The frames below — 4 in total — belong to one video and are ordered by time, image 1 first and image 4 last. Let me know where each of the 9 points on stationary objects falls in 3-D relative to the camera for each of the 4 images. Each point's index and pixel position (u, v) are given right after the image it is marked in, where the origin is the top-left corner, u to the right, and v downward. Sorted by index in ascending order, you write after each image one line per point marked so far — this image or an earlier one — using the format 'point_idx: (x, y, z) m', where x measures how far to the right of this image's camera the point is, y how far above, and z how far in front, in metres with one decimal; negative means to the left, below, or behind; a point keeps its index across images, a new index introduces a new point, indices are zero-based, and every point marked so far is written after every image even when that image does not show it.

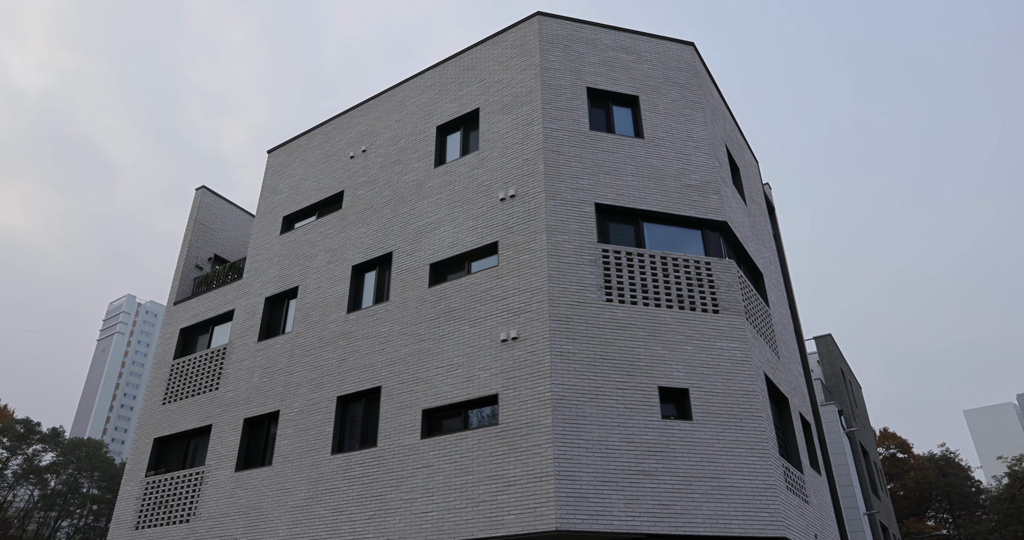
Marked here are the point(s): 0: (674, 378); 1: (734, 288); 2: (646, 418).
0: (+3.2, -2.1, +13.4) m
1: (+4.9, -0.4, +14.8) m
2: (+2.5, -2.8, +12.9) m
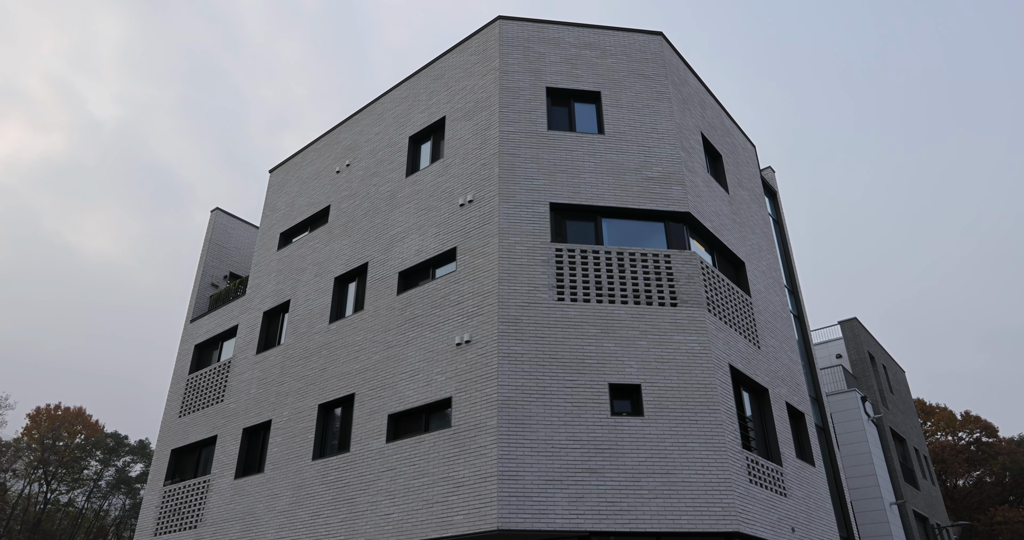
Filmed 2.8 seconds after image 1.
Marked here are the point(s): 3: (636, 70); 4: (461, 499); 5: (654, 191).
0: (+2.3, -2.1, +13.4) m
1: (+3.9, -0.2, +14.6) m
2: (+1.6, -2.8, +12.9) m
3: (+3.2, +5.2, +17.6) m
4: (-0.9, -4.2, +12.4) m
5: (+3.3, +1.8, +15.7) m
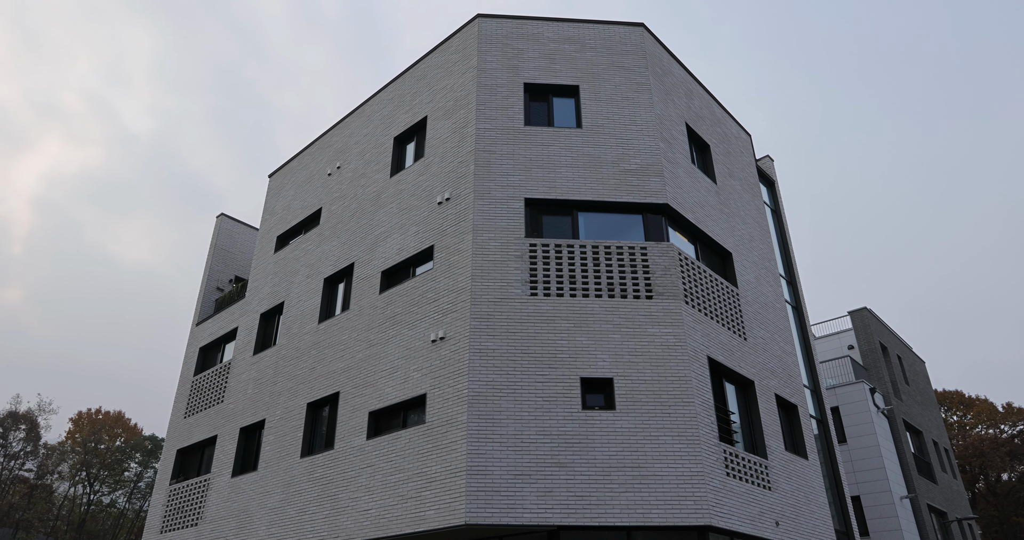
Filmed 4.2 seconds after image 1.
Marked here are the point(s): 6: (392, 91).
0: (+1.7, -1.9, +13.3) m
1: (+3.4, 0.0, +14.4) m
2: (+1.0, -2.7, +12.9) m
3: (+2.7, +5.4, +17.5) m
4: (-1.5, -4.1, +12.5) m
5: (+2.8, +2.0, +15.6) m
6: (-3.5, +5.2, +19.7) m
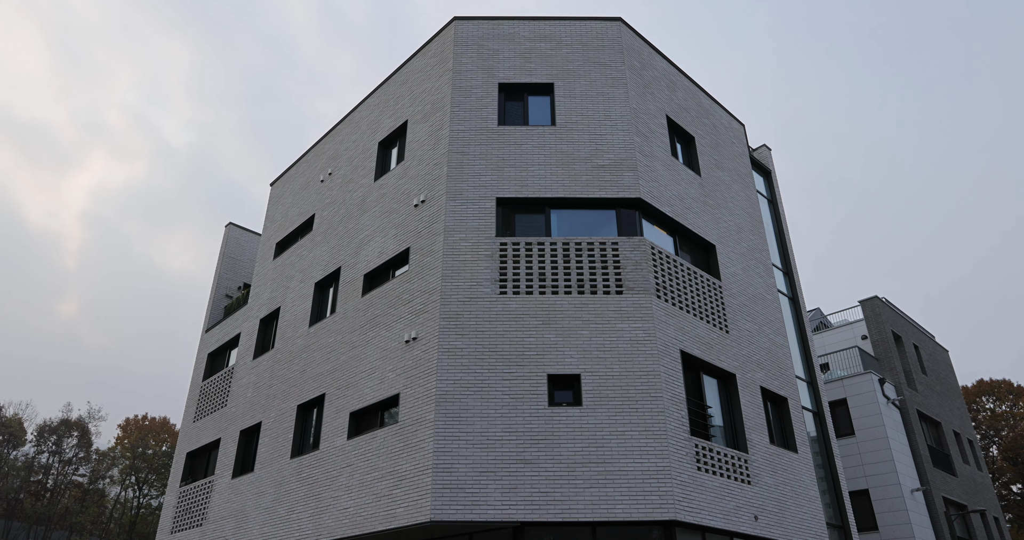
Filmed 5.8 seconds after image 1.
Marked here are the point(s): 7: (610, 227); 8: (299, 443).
0: (+1.1, -1.9, +13.4) m
1: (+2.8, +0.1, +14.4) m
2: (+0.4, -2.6, +12.9) m
3: (+2.1, +5.5, +17.5) m
4: (-2.1, -4.2, +12.7) m
5: (+2.1, +2.1, +15.6) m
6: (-4.0, +5.1, +20.0) m
7: (+2.2, +1.0, +15.2) m
8: (-5.3, -4.3, +16.9) m
